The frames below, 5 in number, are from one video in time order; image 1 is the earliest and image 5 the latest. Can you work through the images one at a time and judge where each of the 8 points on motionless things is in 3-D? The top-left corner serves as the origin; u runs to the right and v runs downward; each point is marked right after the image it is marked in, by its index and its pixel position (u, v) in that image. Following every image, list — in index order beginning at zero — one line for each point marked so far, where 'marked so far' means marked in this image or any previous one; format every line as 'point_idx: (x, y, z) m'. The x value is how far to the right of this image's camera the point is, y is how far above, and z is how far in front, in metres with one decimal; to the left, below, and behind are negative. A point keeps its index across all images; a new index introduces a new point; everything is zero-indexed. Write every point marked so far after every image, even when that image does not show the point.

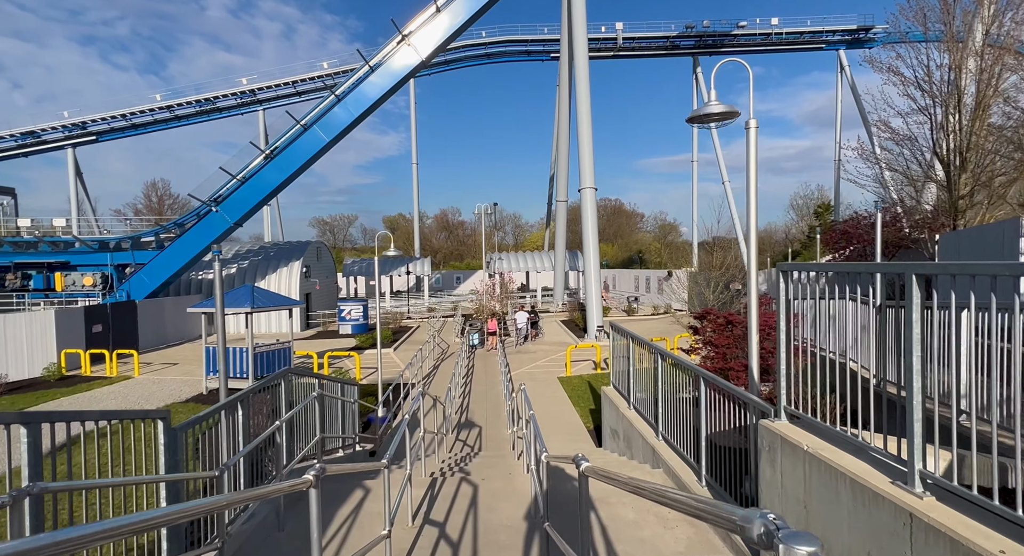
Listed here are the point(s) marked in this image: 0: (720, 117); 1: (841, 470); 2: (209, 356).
0: (+2.1, +1.7, +4.8) m
1: (+2.0, -1.1, +2.8) m
2: (-8.7, -2.2, +13.2) m
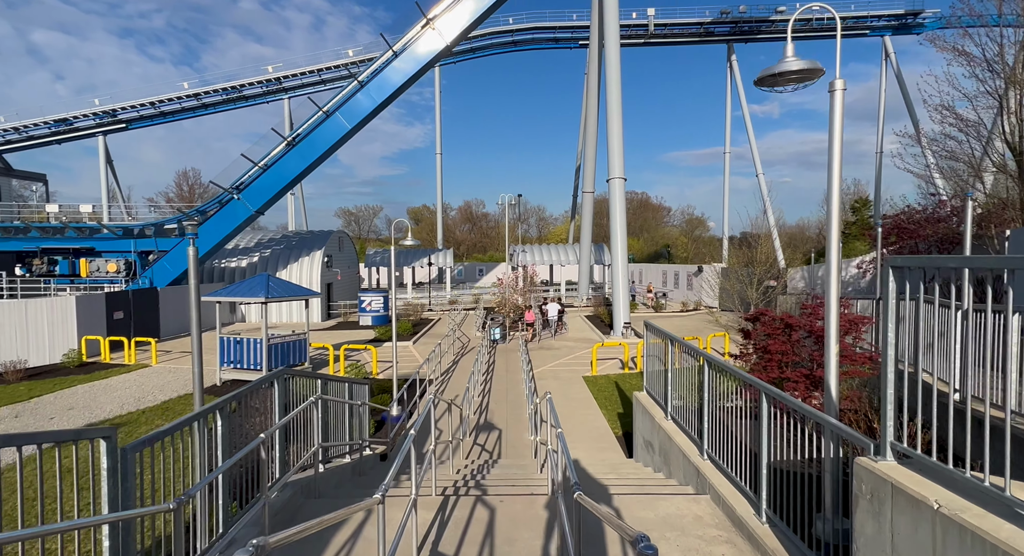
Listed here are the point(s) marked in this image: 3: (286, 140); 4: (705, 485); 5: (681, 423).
0: (+2.4, +1.7, +3.9) m
1: (+2.1, -1.1, +2.0) m
2: (-8.1, -1.9, +12.9) m
3: (-9.9, +6.1, +20.6) m
4: (+2.1, -2.2, +5.0) m
5: (+2.3, -2.0, +6.3) m
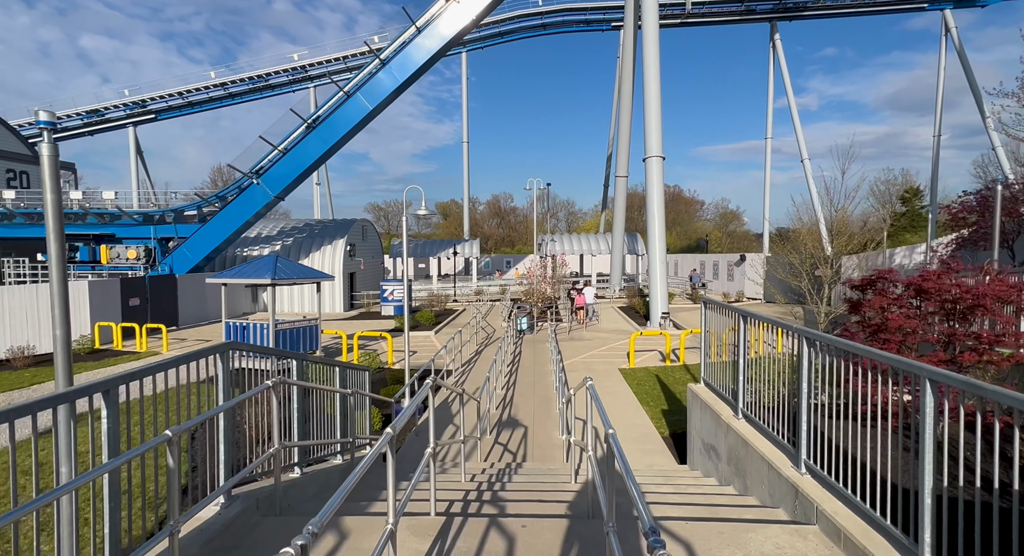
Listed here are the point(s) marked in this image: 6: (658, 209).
0: (+2.5, +2.1, +2.4) m
1: (+2.1, -0.7, +0.5) m
2: (-7.3, -1.4, +12.1) m
3: (-8.8, +6.6, +19.8) m
4: (+2.3, -1.8, +3.6) m
5: (+2.6, -1.5, +4.9) m
6: (+6.2, +3.0, +19.8) m
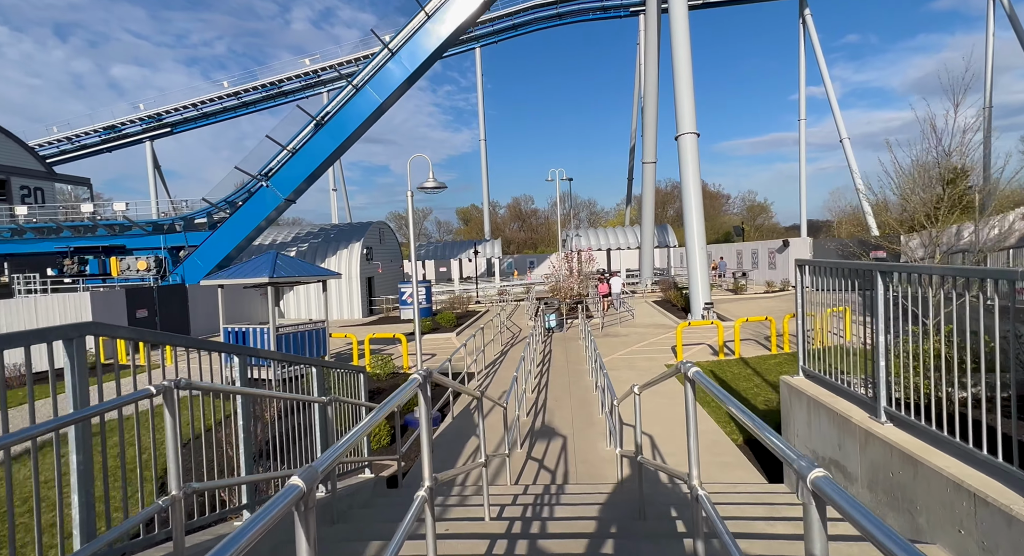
0: (+2.5, +2.6, +0.9) m
1: (+2.1, -0.2, -1.0) m
2: (-6.7, -1.4, +11.0) m
3: (-8.0, +6.4, +18.9) m
4: (+2.5, -1.3, +2.1) m
5: (+2.9, -1.1, +3.3) m
6: (+7.1, +3.4, +18.0) m
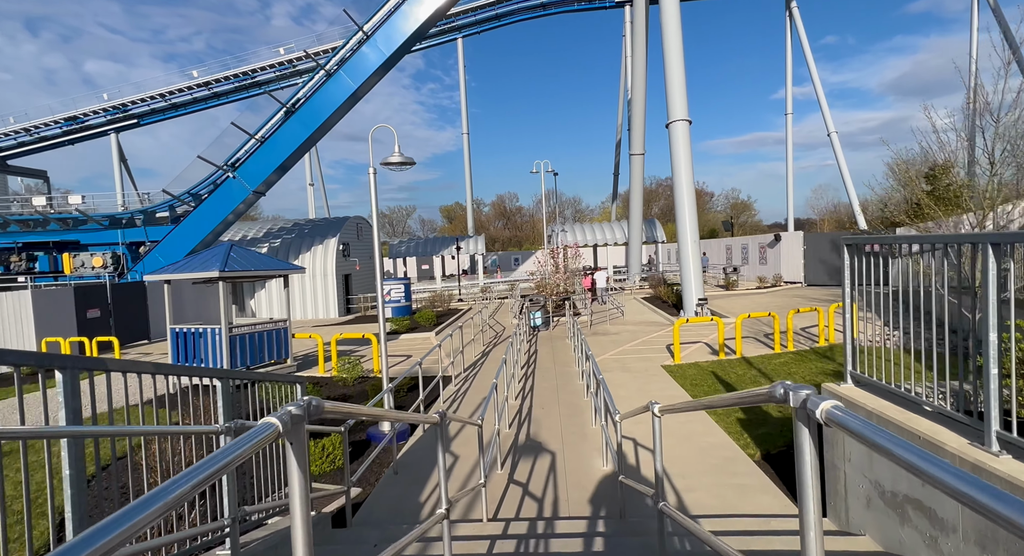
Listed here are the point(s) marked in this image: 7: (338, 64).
0: (+2.4, +2.7, 0.0) m
1: (+2.1, -0.1, -1.9) m
2: (-7.0, -1.3, +9.8) m
3: (-8.7, +6.6, +17.6) m
4: (+2.4, -1.2, +1.1) m
5: (+2.7, -0.9, +2.4) m
6: (+6.5, +3.6, +17.2) m
7: (-6.8, +8.4, +18.1) m
